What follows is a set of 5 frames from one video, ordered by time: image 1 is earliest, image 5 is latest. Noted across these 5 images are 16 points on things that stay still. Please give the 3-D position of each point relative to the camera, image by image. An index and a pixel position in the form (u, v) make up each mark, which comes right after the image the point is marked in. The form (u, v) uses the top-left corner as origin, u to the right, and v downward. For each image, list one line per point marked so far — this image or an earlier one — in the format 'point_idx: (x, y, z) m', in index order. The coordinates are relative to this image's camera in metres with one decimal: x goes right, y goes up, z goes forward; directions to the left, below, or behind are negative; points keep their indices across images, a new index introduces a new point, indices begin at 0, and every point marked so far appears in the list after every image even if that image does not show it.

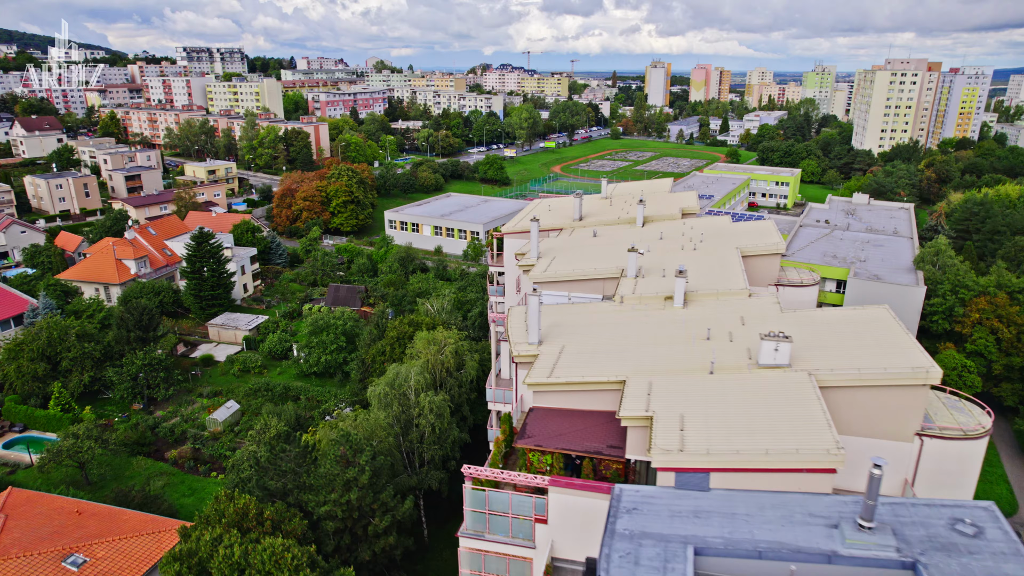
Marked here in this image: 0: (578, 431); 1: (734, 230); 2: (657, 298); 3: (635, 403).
0: (+1.0, -2.2, +10.0) m
1: (+5.8, +1.5, +17.5) m
2: (+2.9, -0.2, +13.2) m
3: (+1.7, -1.6, +9.3) m
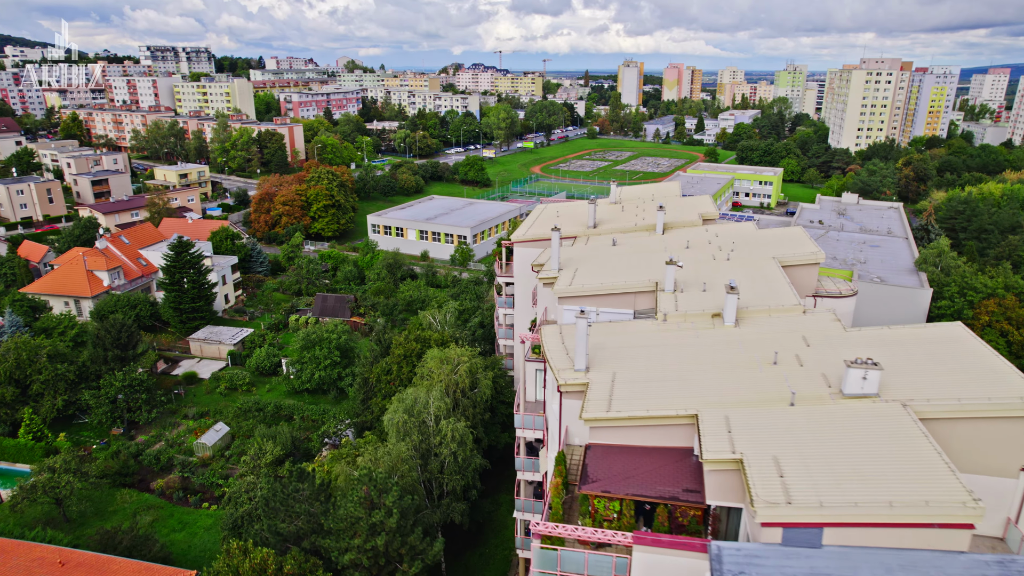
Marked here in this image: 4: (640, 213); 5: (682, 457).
0: (+1.8, -2.5, +8.9) m
1: (+6.3, +1.3, +16.6) m
2: (+3.6, -0.5, +12.3) m
3: (+2.6, -1.9, +8.3) m
4: (+3.8, +2.2, +19.8) m
5: (+2.4, -2.3, +9.2) m
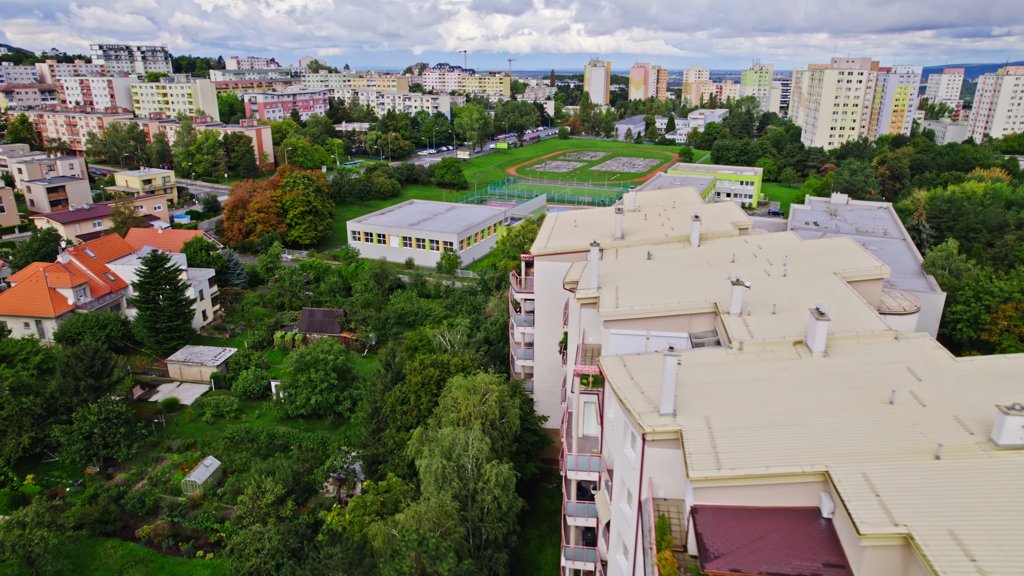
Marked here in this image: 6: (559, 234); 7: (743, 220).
0: (+3.0, -2.9, +7.6) m
1: (+7.0, +0.9, +15.5) m
2: (+4.5, -0.9, +11.0) m
3: (+3.8, -2.4, +7.0) m
4: (+4.3, +1.8, +18.6) m
5: (+3.5, -2.8, +7.9) m
6: (+1.3, +1.6, +18.9) m
7: (+6.4, +1.8, +18.3) m
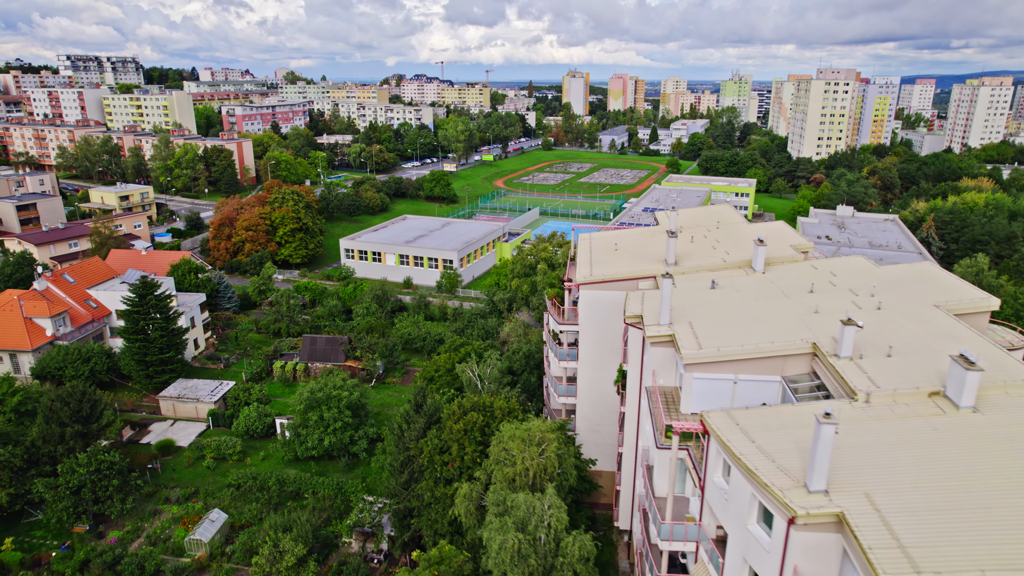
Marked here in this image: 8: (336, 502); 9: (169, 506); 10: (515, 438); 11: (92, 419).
0: (+4.5, -3.5, +6.0) m
1: (+8.1, +0.3, +14.2) m
2: (+5.9, -1.5, +9.5) m
3: (+5.3, -2.9, +5.5) m
4: (+5.4, +1.1, +17.1) m
5: (+5.0, -3.3, +6.3) m
6: (+2.3, +0.8, +17.3) m
7: (+7.4, +1.1, +16.9) m
8: (-4.9, -6.0, +18.6) m
9: (-9.8, -6.2, +18.9) m
10: (+0.1, -3.1, +13.6) m
11: (-12.5, -3.8, +19.7) m
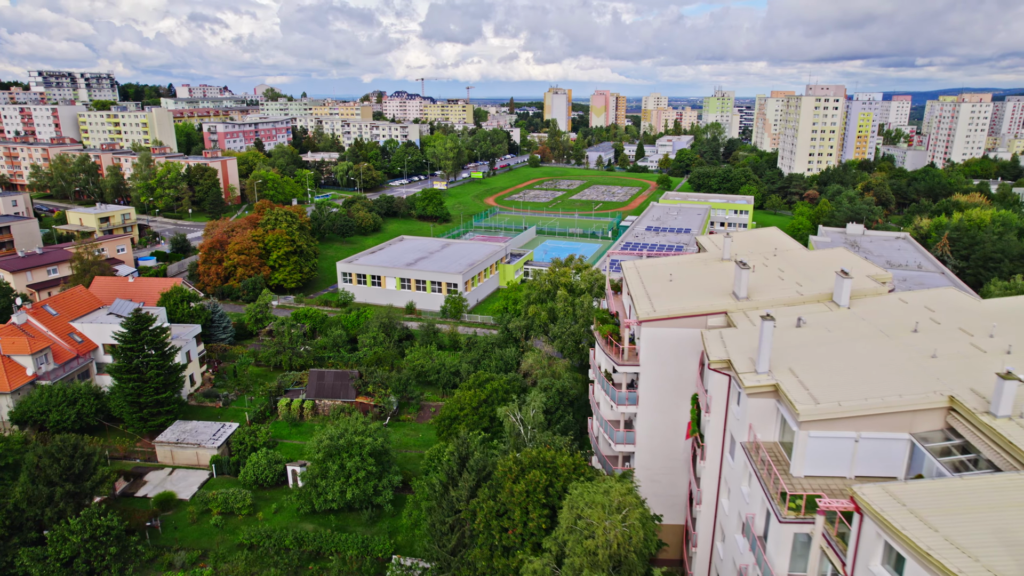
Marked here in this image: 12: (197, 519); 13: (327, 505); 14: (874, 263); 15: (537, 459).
0: (+6.1, -4.1, +4.5) m
1: (+9.4, -0.5, +12.8) m
2: (+7.4, -2.1, +8.0) m
3: (+6.9, -3.5, +3.9) m
4: (+6.6, +0.3, +15.7) m
5: (+6.6, -3.9, +4.8) m
6: (+3.5, -0.1, +15.8) m
7: (+8.6, +0.4, +15.5) m
8: (-3.7, -6.9, +16.7) m
9: (-8.5, -7.2, +16.8) m
10: (+1.4, -3.8, +11.9) m
11: (-11.3, -4.9, +17.6) m
12: (-8.9, -6.6, +18.9) m
13: (-5.2, -6.1, +18.6) m
14: (+8.7, +0.6, +15.9) m
15: (+0.4, -3.5, +13.8) m
